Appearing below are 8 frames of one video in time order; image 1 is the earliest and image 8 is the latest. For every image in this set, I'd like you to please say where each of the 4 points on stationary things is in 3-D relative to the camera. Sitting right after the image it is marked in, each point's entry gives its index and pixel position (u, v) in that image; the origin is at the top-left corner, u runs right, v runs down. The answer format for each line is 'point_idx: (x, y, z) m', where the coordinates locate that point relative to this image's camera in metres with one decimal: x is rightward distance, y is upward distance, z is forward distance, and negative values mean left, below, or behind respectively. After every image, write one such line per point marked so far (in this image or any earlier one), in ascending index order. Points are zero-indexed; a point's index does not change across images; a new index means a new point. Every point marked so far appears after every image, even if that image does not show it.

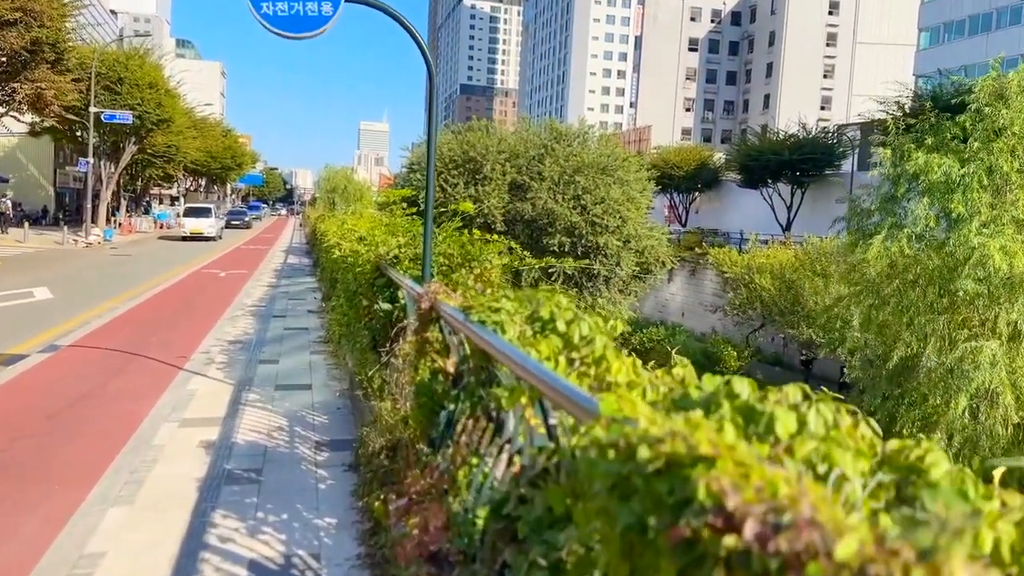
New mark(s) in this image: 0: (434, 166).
0: (-0.5, +0.8, +5.0) m
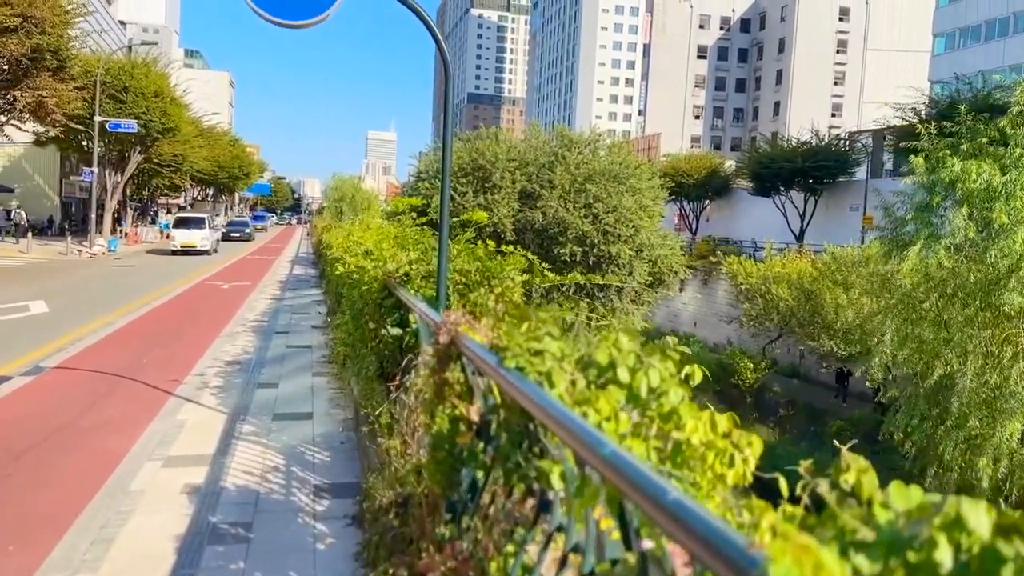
0: (-0.4, +0.6, +4.4) m
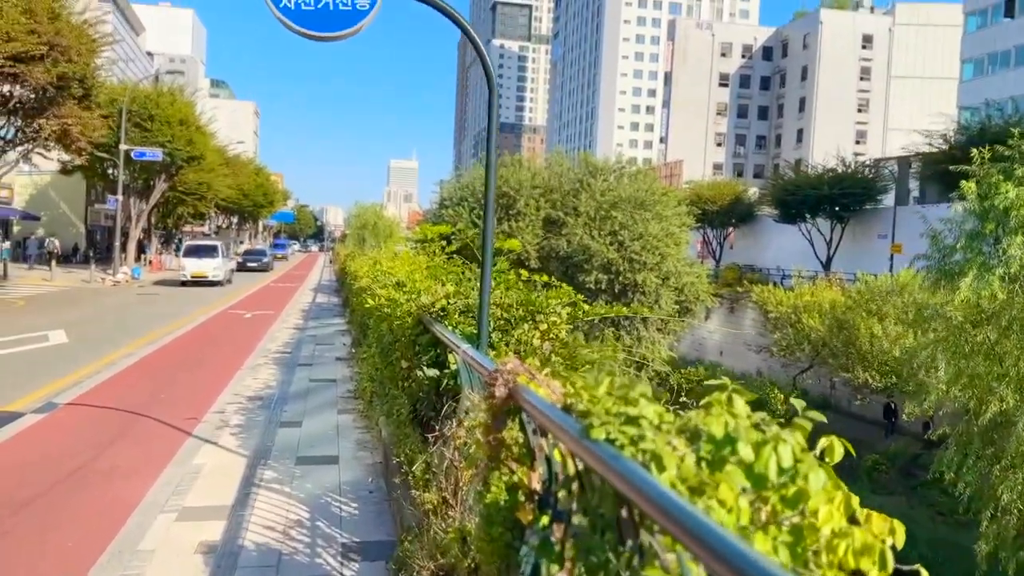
0: (-0.1, +0.4, +4.1) m
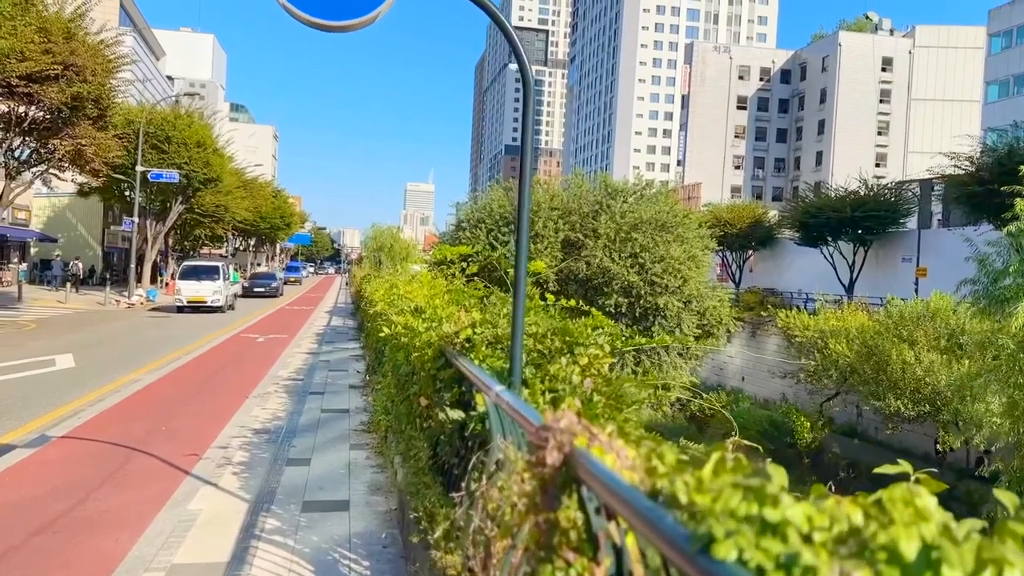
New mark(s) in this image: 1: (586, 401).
0: (+0.1, +0.3, +3.5) m
1: (+0.3, -0.5, +3.6) m
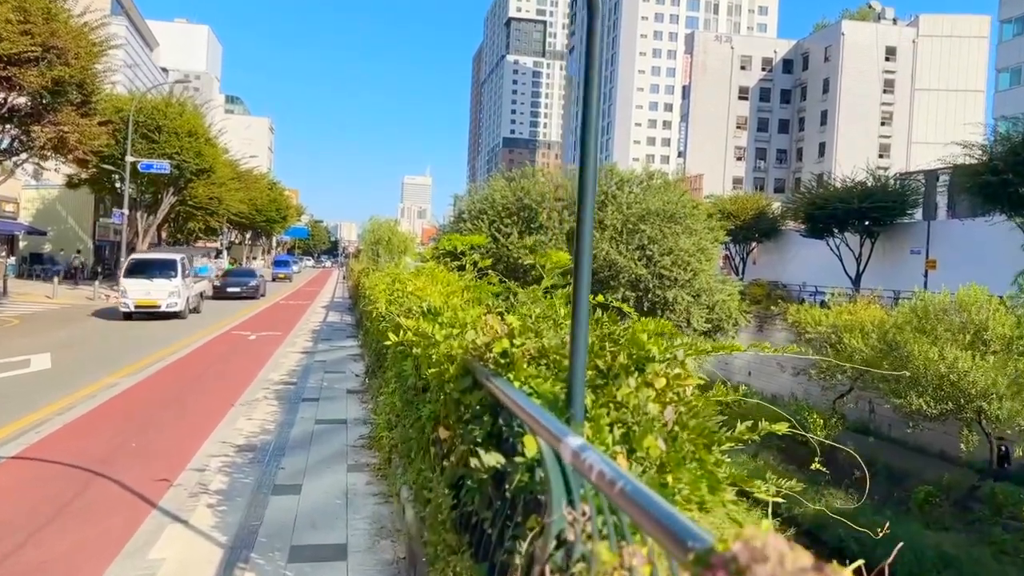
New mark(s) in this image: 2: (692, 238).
0: (+0.2, +0.3, +2.5) m
1: (+0.5, -0.5, +2.6) m
2: (+4.3, +1.1, +18.1) m
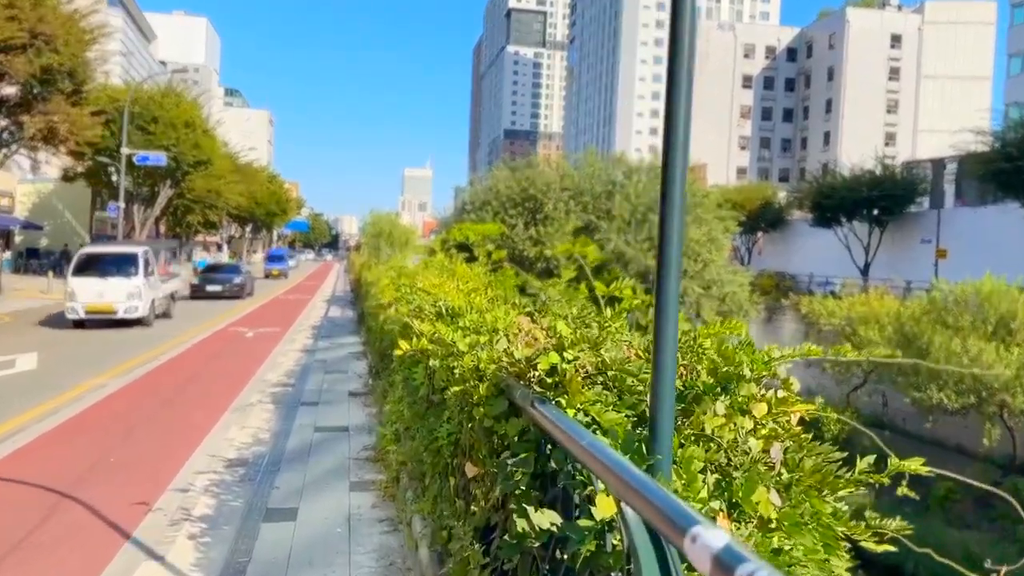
0: (+0.4, +0.3, +1.9) m
1: (+0.7, -0.5, +2.0) m
2: (+4.4, +1.3, +17.4) m
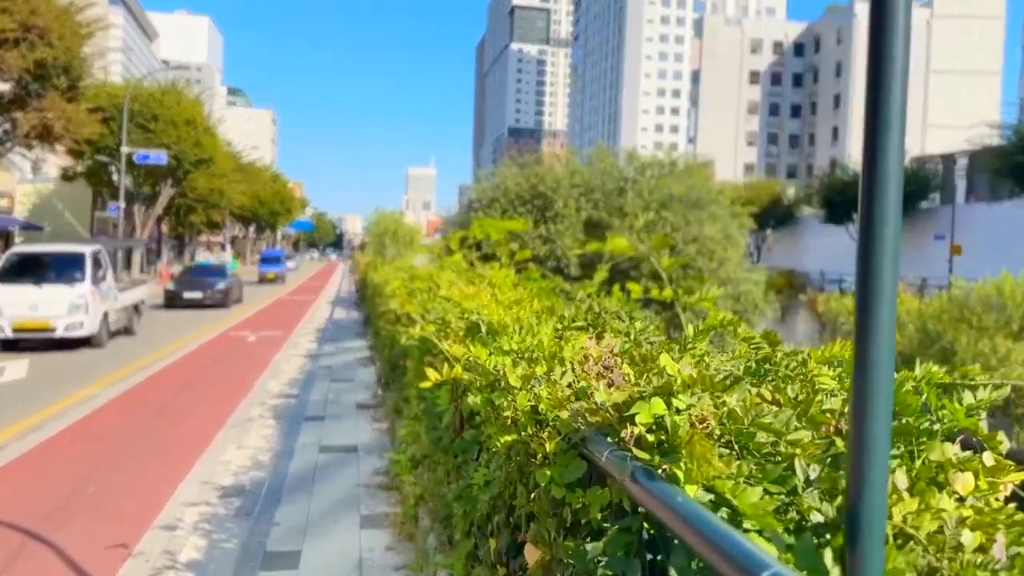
0: (+0.6, +0.3, +1.2) m
1: (+0.8, -0.5, +1.3) m
2: (+4.7, +1.3, +16.7) m
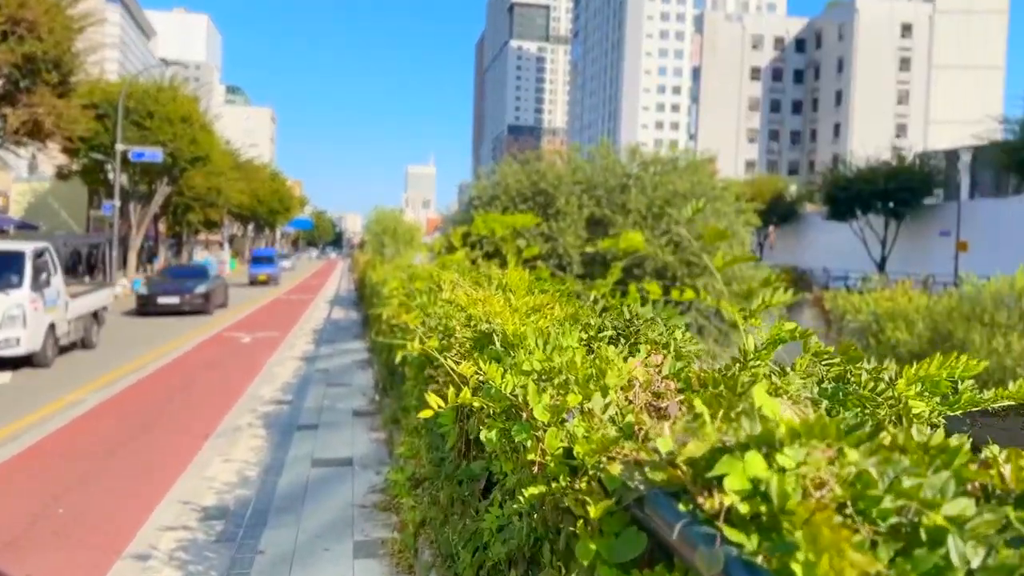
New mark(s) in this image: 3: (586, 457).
0: (+0.6, +0.3, +0.7) m
1: (+0.9, -0.5, +0.8) m
2: (+4.7, +1.4, +16.3) m
3: (+0.1, -0.3, +1.5) m
